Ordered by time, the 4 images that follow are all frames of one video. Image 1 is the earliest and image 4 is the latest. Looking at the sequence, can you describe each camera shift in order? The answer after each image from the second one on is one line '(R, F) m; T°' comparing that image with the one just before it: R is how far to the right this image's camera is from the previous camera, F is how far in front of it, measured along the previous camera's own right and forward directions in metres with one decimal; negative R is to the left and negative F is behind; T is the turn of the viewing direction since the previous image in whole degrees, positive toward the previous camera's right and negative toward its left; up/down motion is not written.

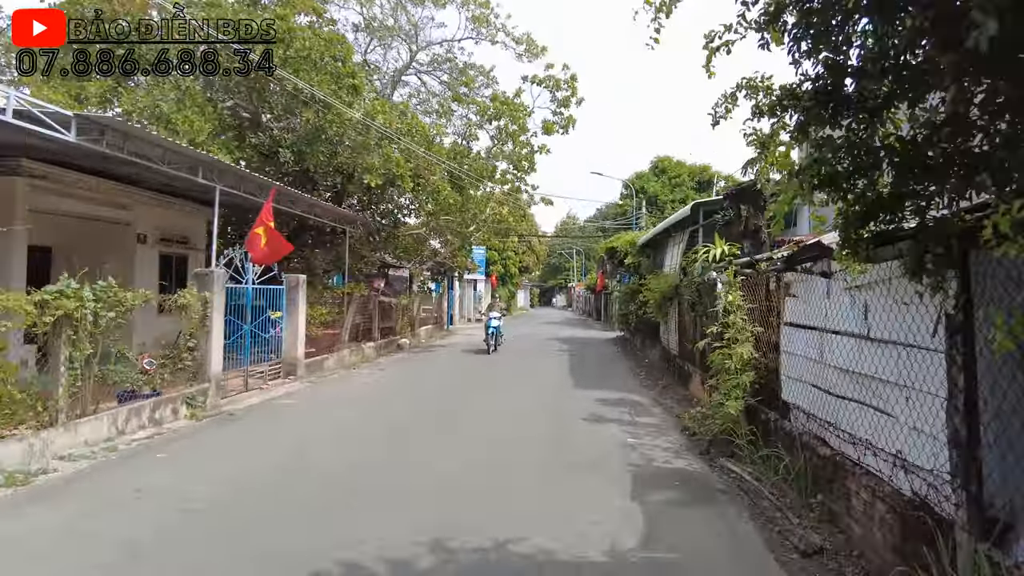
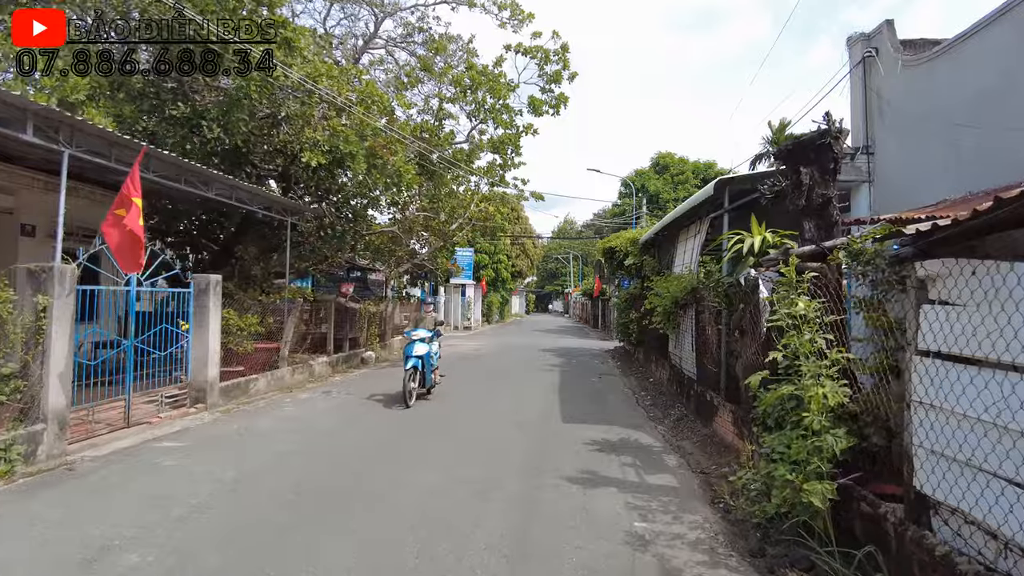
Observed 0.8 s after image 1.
(+0.4, +2.4) m; 0°
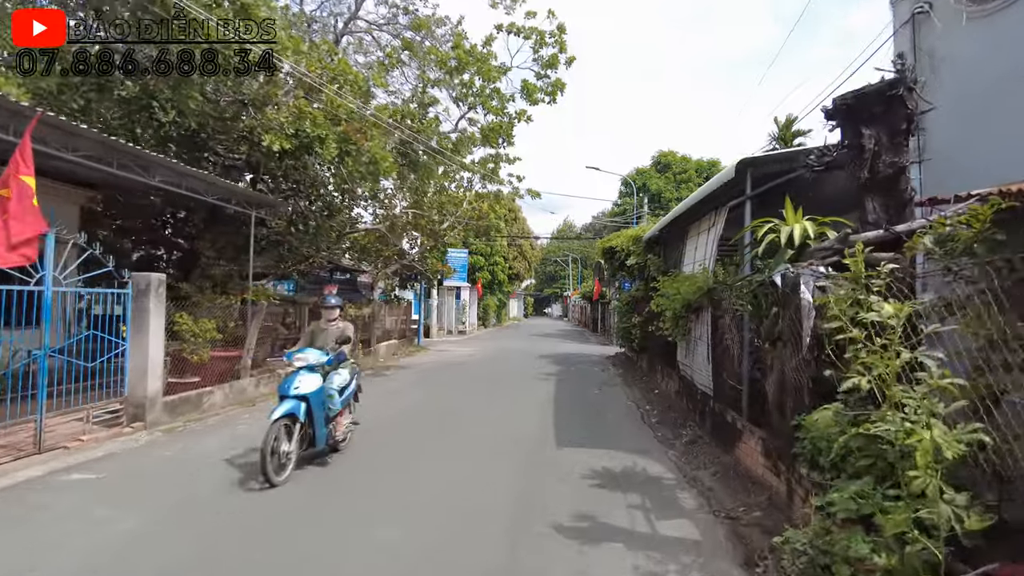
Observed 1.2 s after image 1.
(+0.2, +1.2) m; 0°
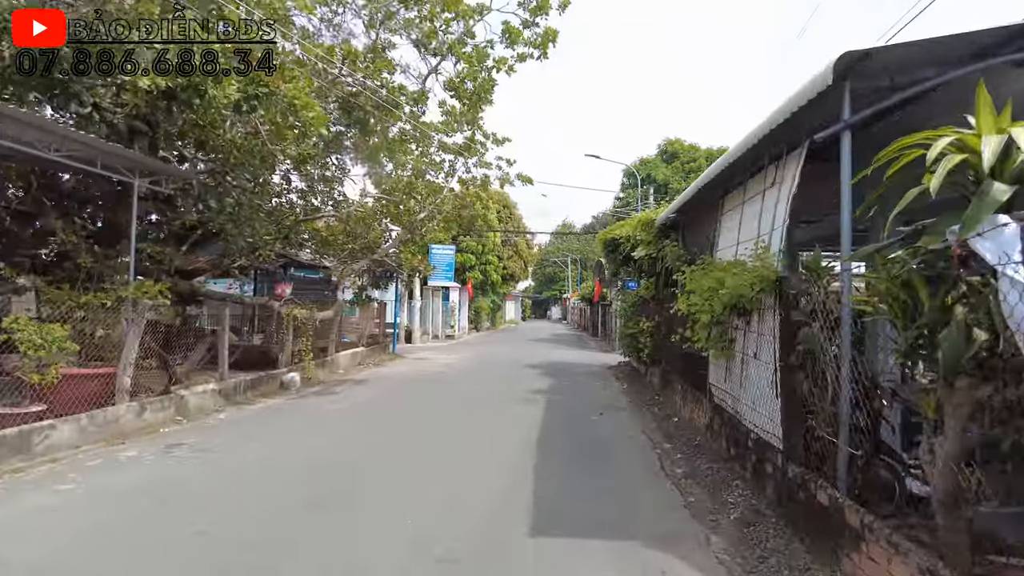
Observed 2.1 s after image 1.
(+0.4, +2.6) m; 0°
